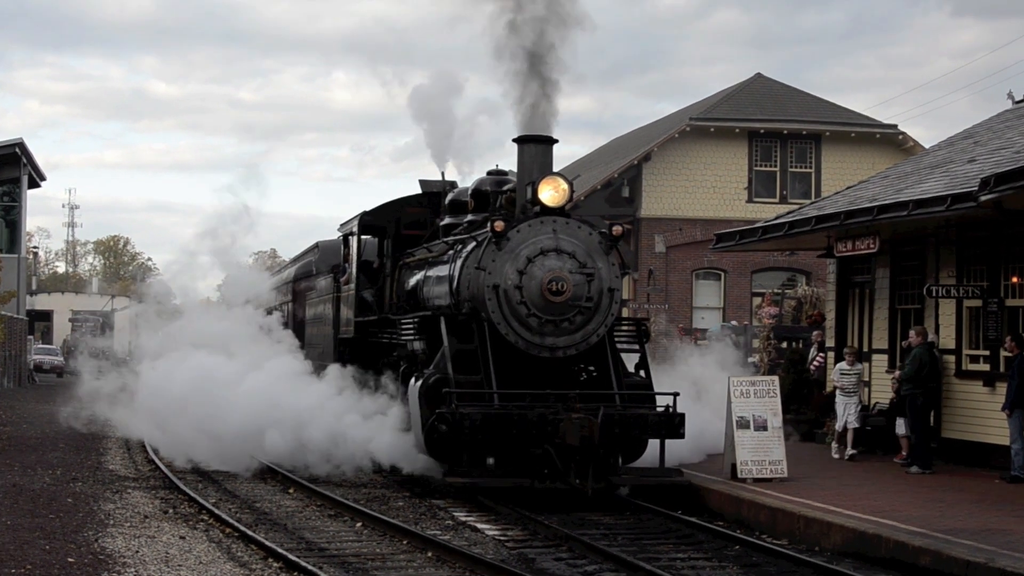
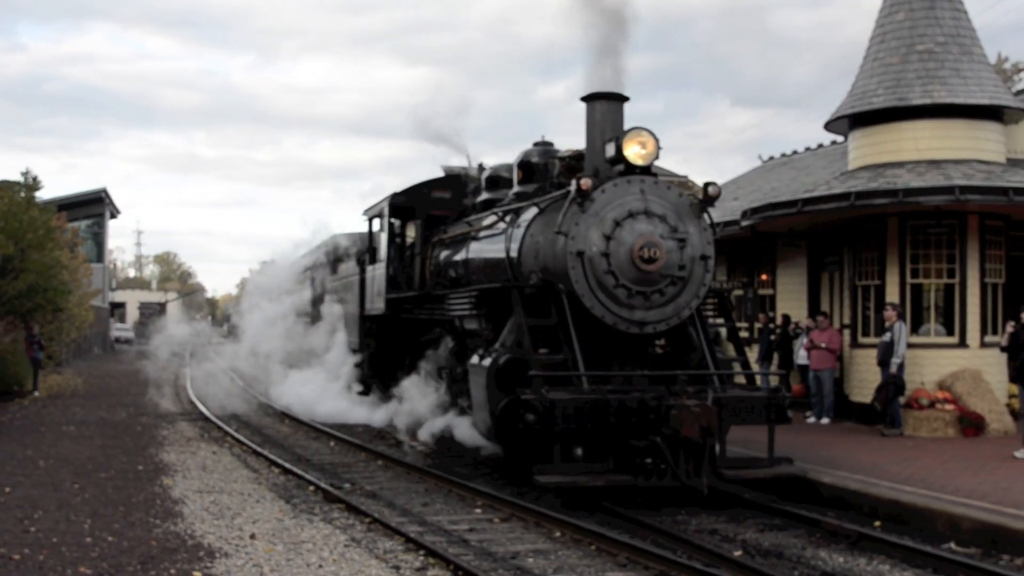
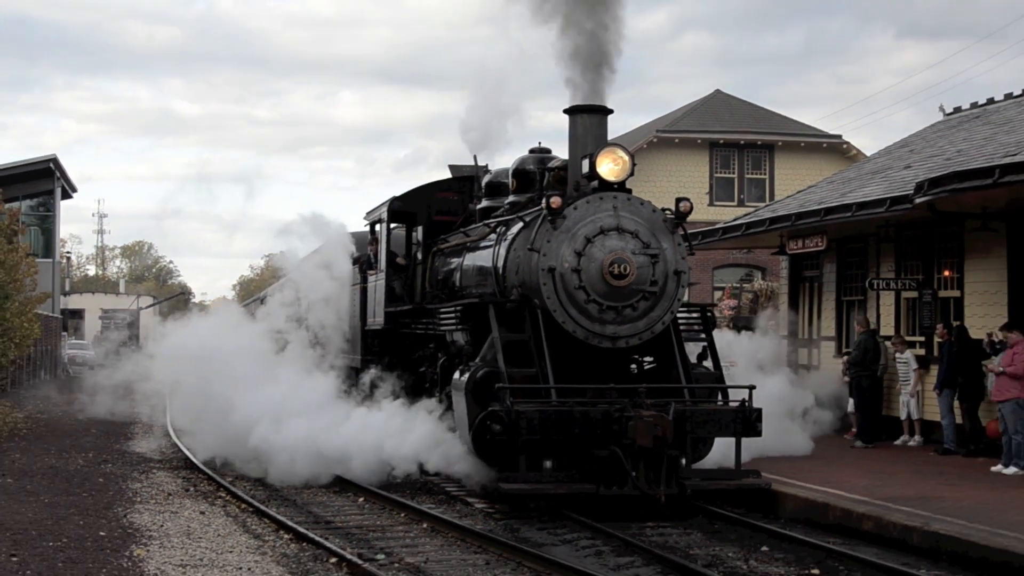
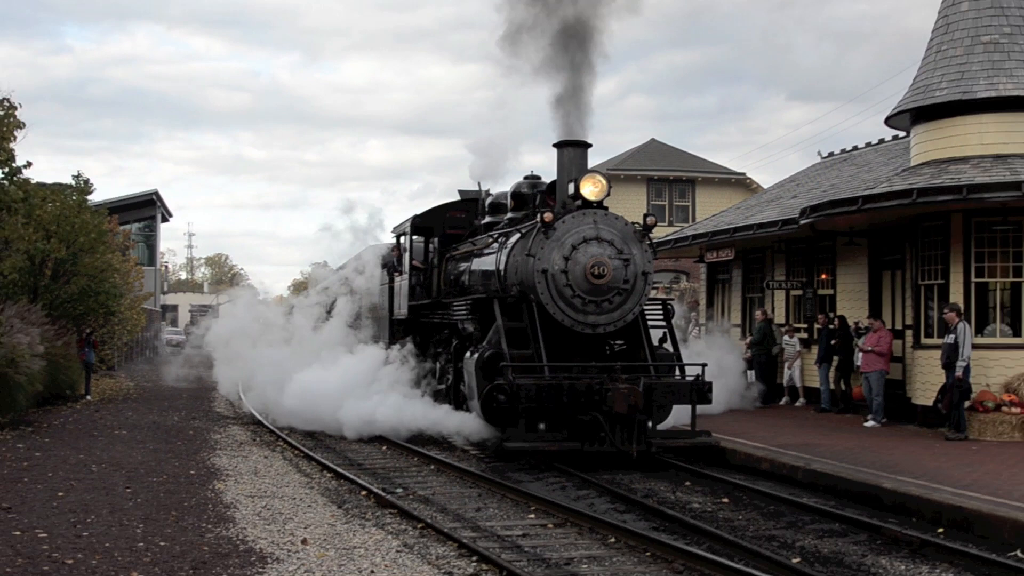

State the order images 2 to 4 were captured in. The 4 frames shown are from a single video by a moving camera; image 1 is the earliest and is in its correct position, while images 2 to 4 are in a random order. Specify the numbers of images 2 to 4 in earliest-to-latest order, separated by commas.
3, 4, 2
